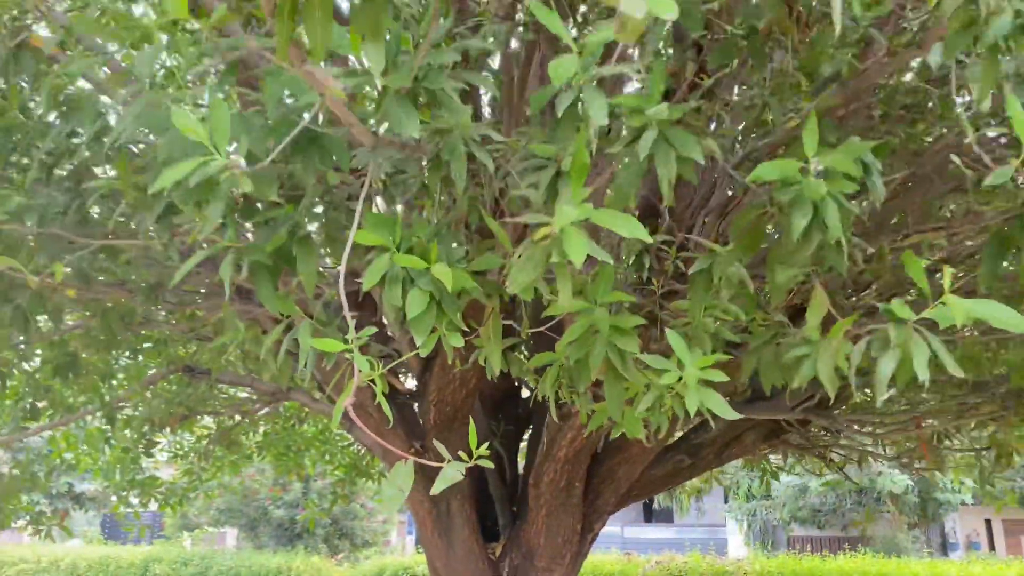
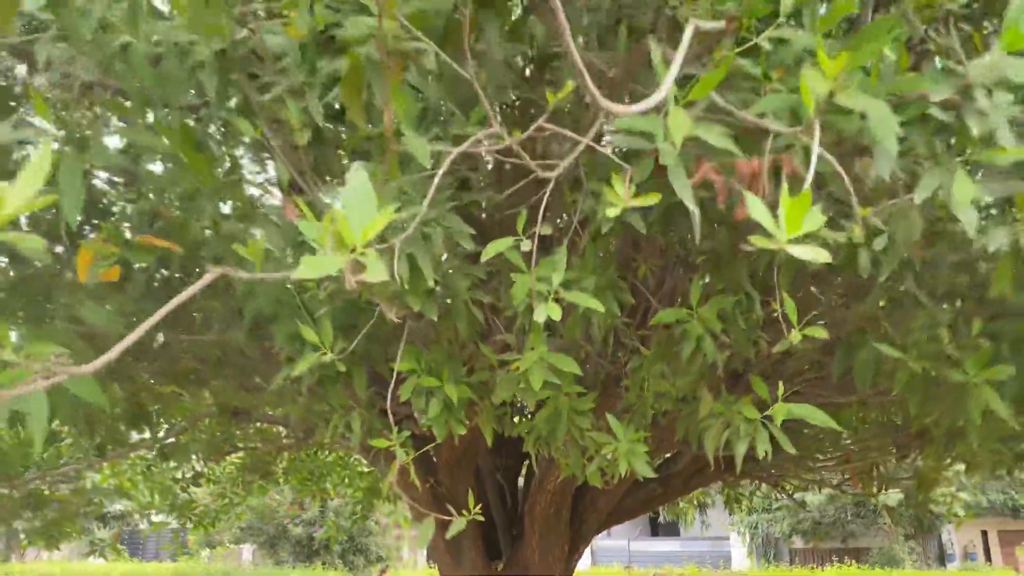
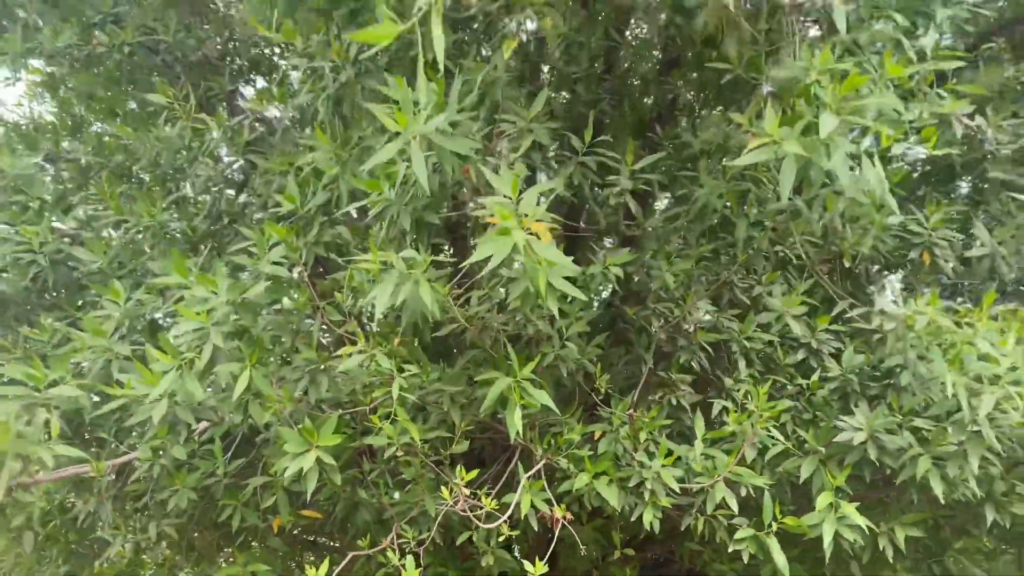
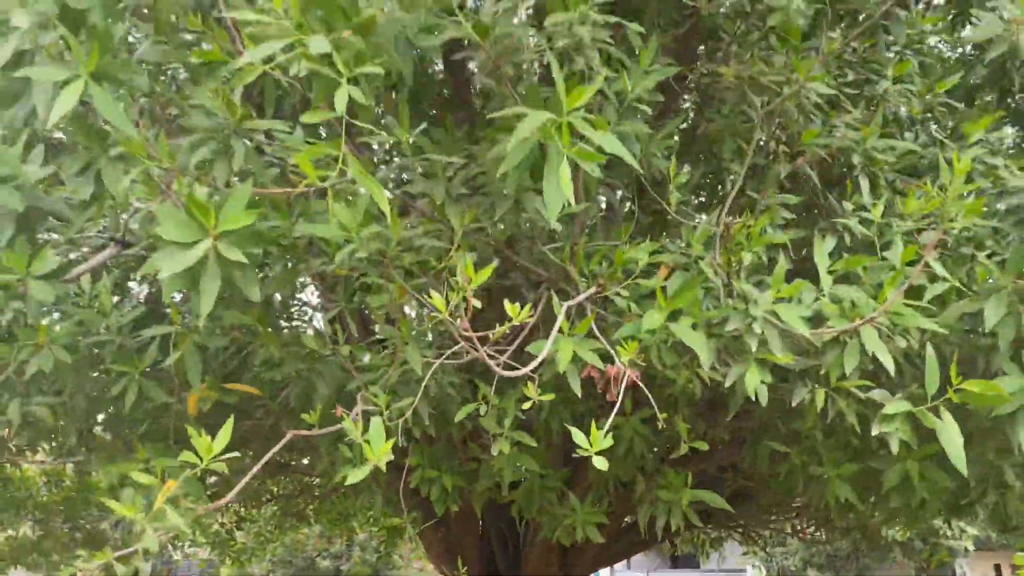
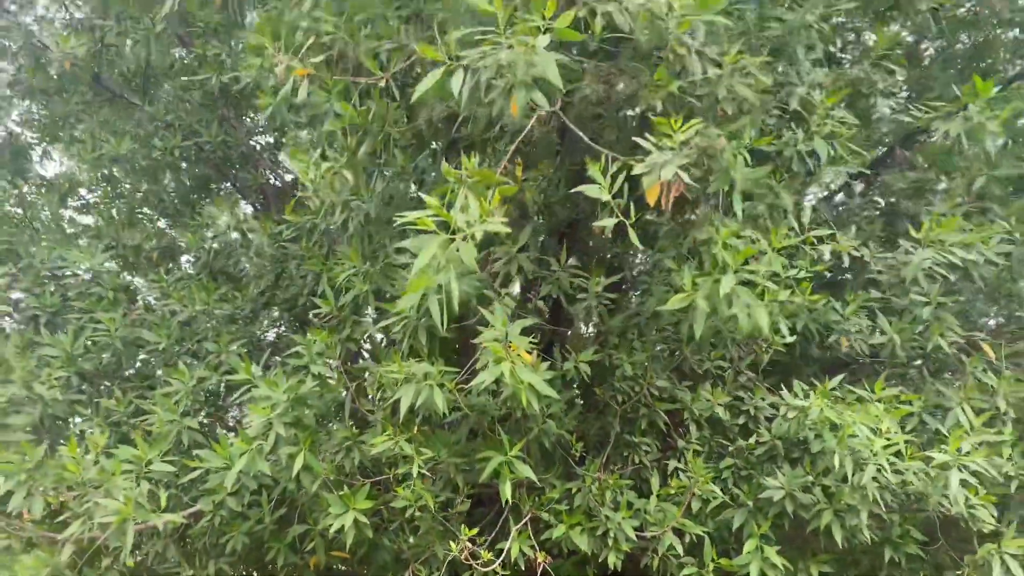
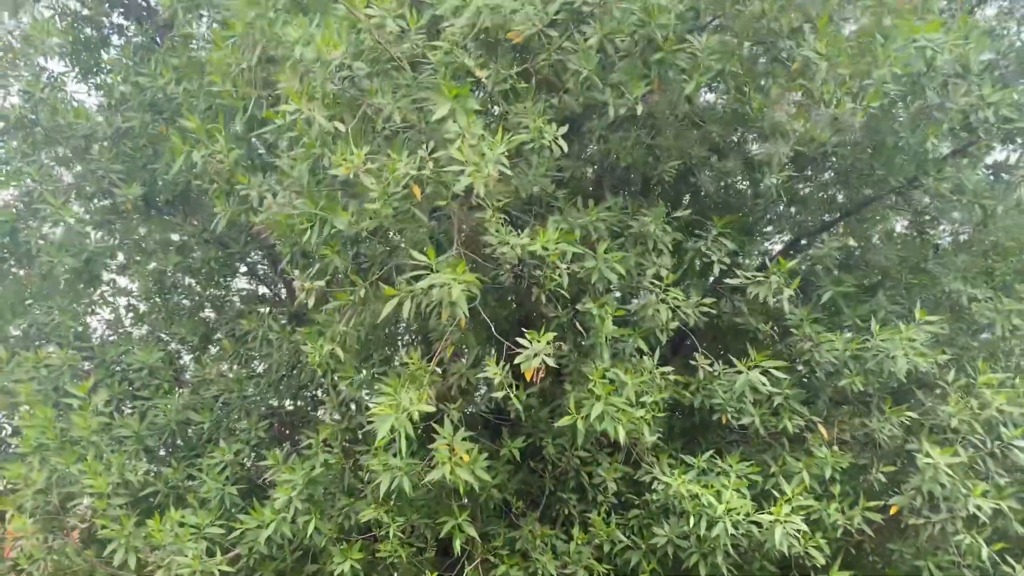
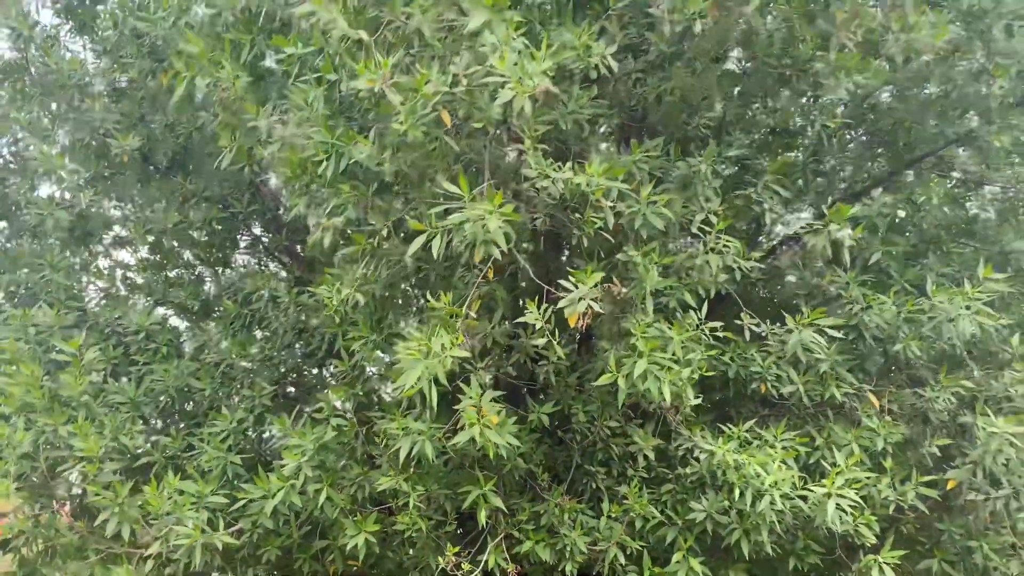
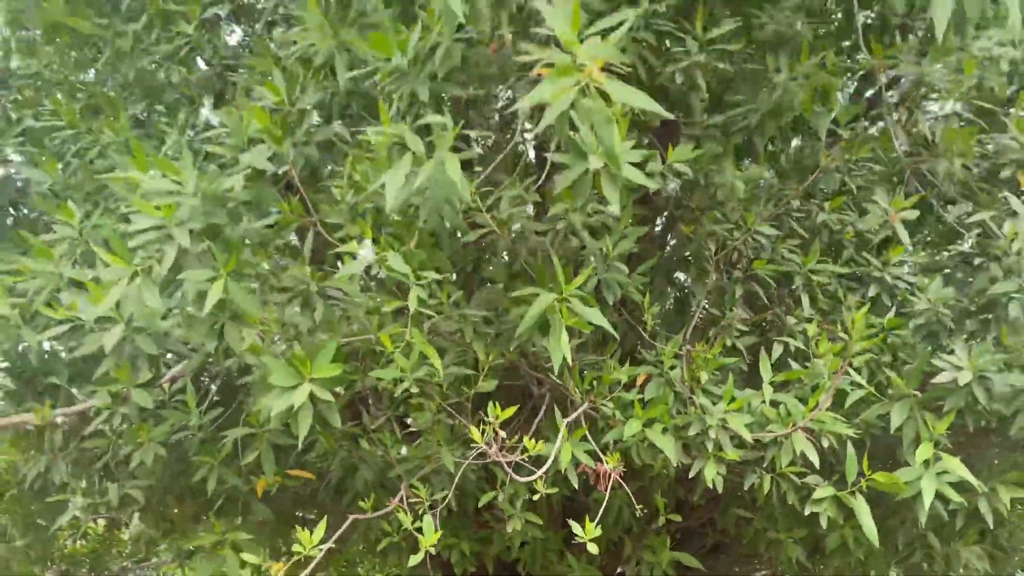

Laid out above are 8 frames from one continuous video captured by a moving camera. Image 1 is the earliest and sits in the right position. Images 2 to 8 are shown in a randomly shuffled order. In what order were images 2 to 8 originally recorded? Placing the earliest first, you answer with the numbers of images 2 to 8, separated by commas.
2, 4, 8, 3, 5, 7, 6
